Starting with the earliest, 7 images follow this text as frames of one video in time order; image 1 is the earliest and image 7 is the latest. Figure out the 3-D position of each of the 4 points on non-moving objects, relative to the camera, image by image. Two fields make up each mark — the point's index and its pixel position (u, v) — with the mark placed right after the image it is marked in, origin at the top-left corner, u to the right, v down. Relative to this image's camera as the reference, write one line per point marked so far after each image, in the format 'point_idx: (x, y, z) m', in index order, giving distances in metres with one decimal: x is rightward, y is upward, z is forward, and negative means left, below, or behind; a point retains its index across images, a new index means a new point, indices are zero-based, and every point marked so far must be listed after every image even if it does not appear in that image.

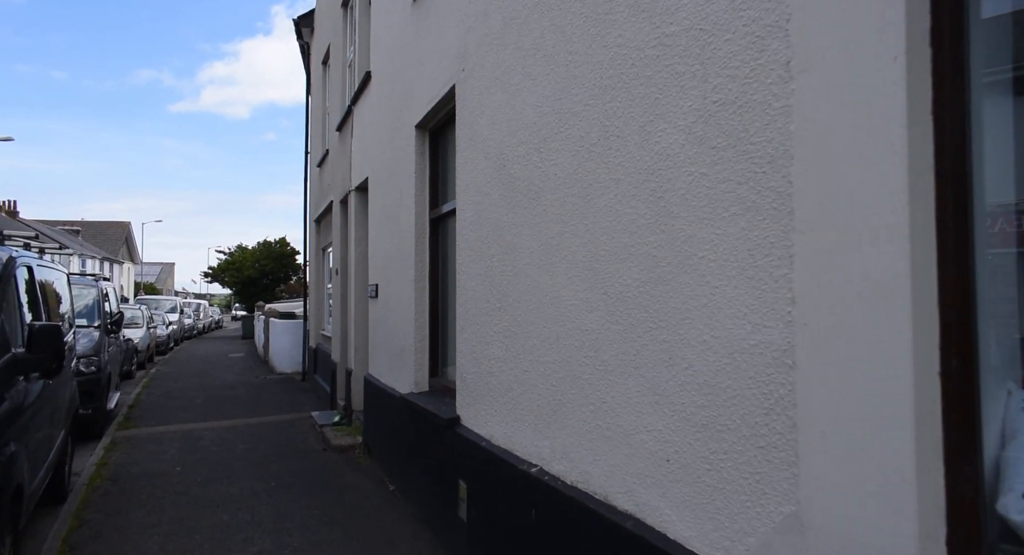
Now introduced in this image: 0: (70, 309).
0: (-4.9, -0.4, +7.3) m
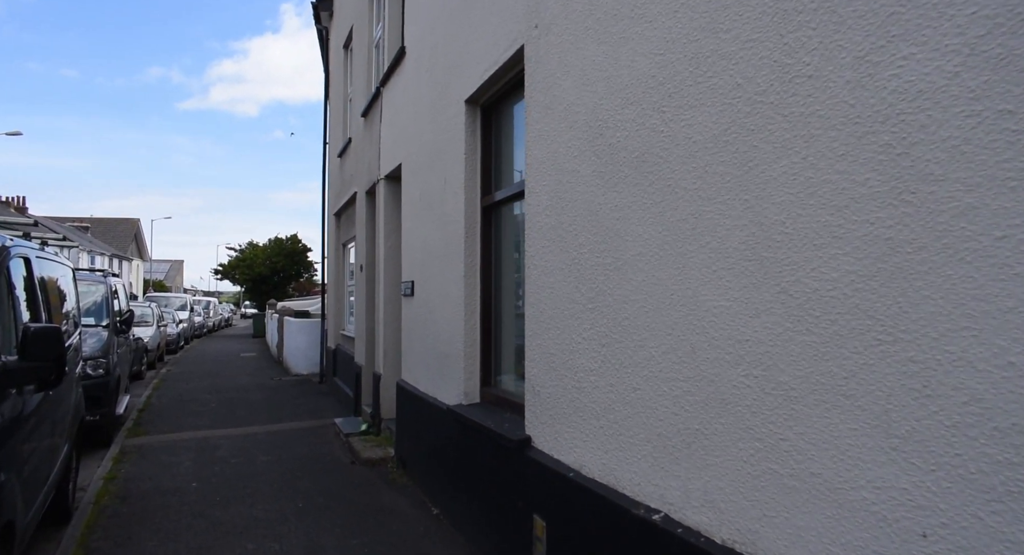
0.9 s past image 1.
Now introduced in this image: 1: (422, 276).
0: (-4.5, -0.3, +6.7) m
1: (-0.8, 0.0, +6.0) m
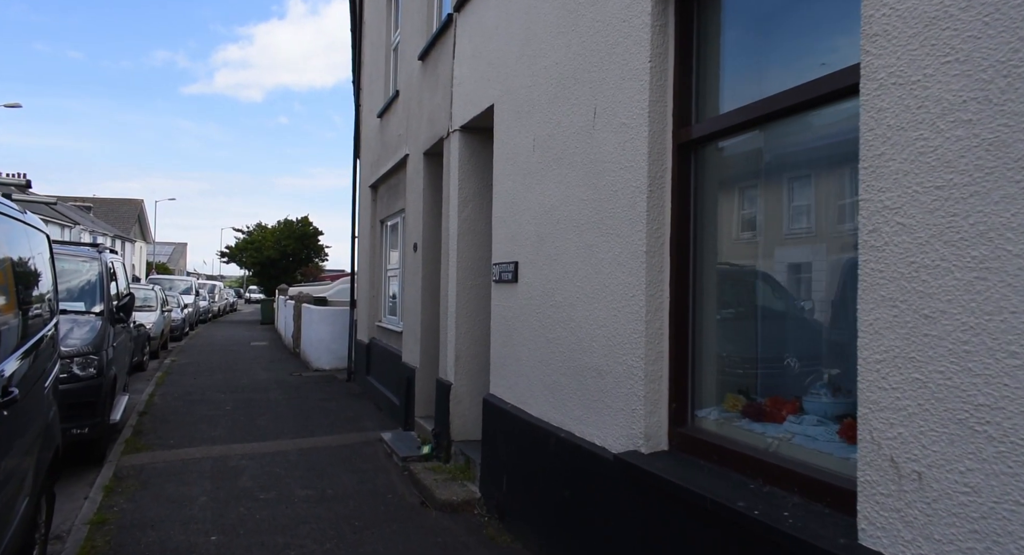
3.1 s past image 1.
0: (-3.5, -0.1, +4.9) m
1: (+0.2, +0.1, +4.3) m
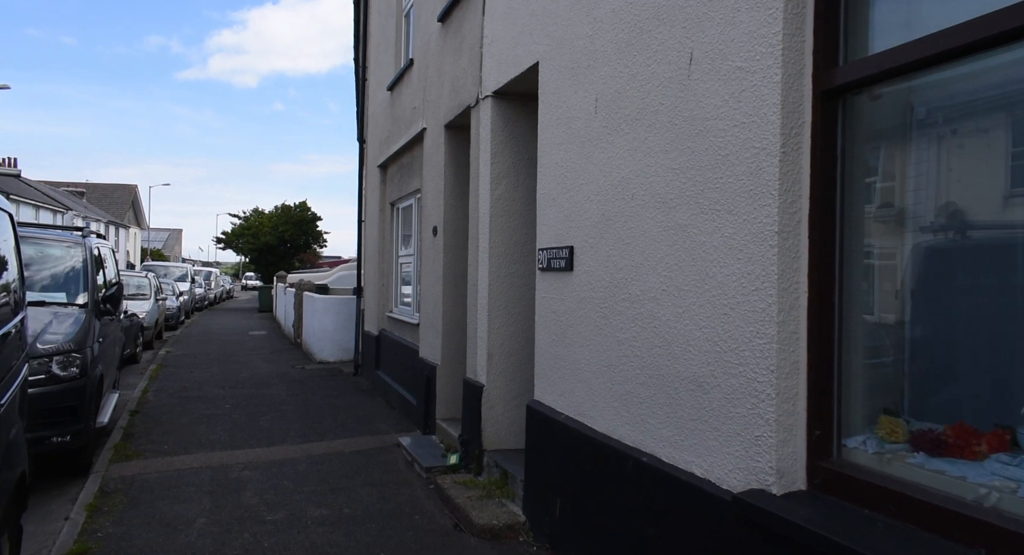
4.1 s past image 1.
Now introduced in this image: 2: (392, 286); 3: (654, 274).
0: (-3.1, 0.0, +4.2) m
1: (+0.5, +0.2, +3.5) m
2: (-1.8, -0.1, +9.6) m
3: (+0.7, 0.0, +3.2) m
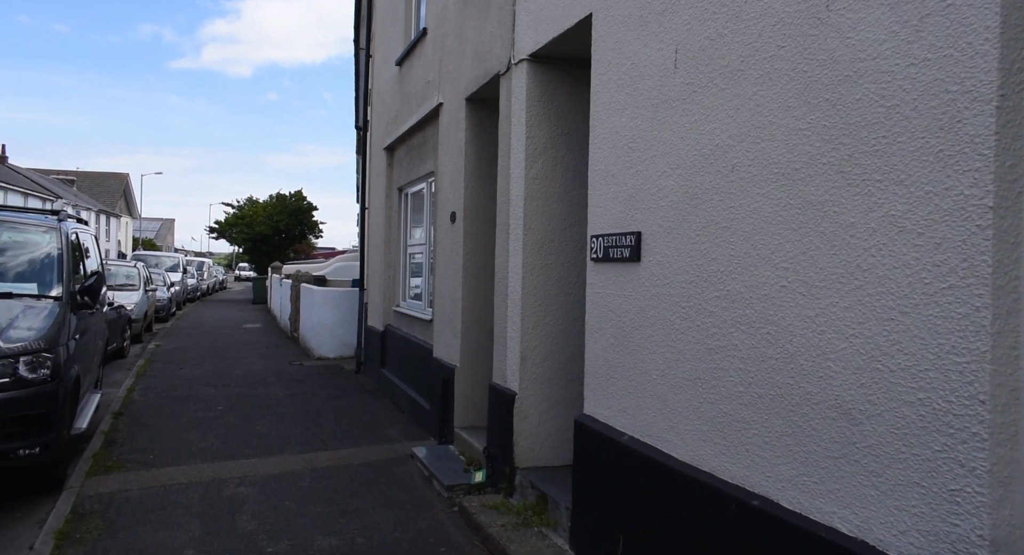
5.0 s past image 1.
0: (-2.9, 0.0, +3.4) m
1: (+0.8, +0.2, +2.8) m
2: (-1.6, 0.0, +8.9) m
3: (+1.0, 0.0, +2.5) m
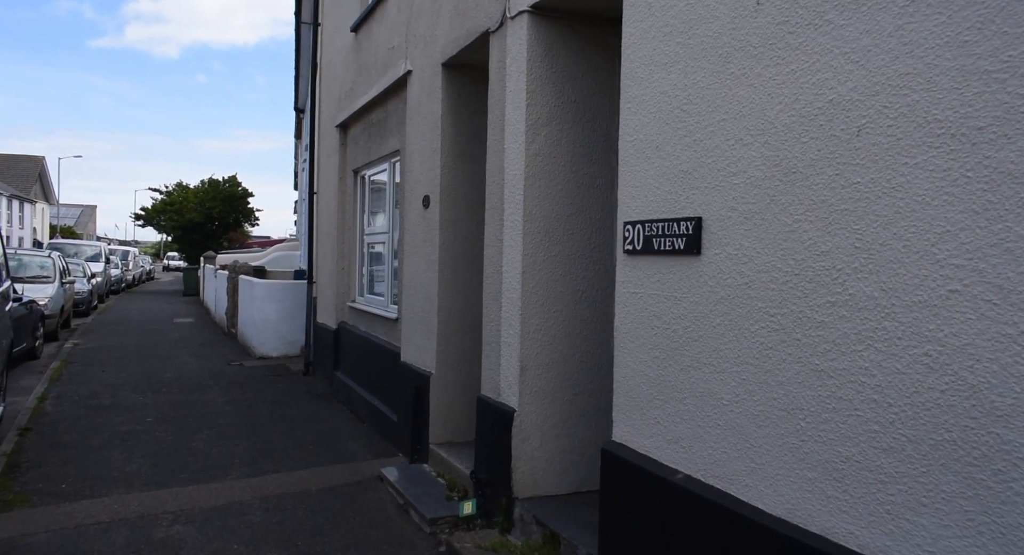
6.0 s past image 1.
0: (-2.7, 0.0, +2.4) m
1: (+1.0, +0.2, +2.2) m
2: (-1.9, +0.1, +8.0) m
3: (+1.1, 0.0, +1.8) m
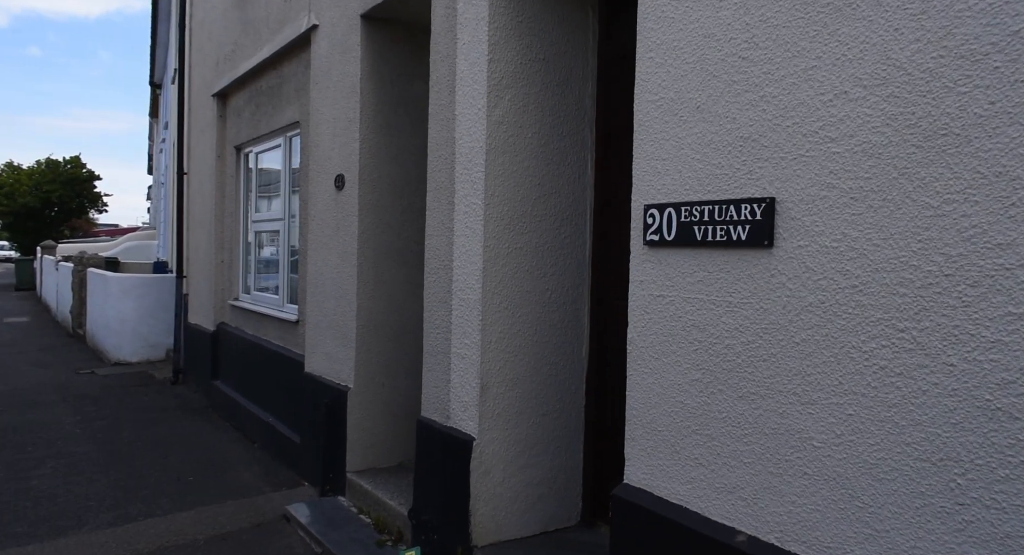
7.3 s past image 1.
0: (-2.6, 0.0, +1.1) m
1: (+1.1, +0.2, +1.6) m
2: (-2.8, +0.1, +6.8) m
3: (+1.3, 0.0, +1.2) m
